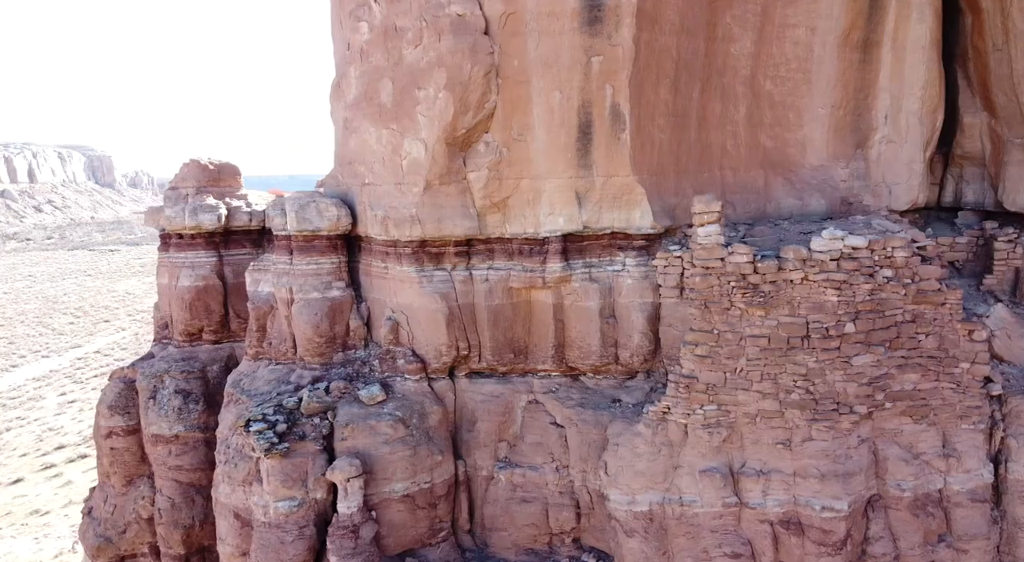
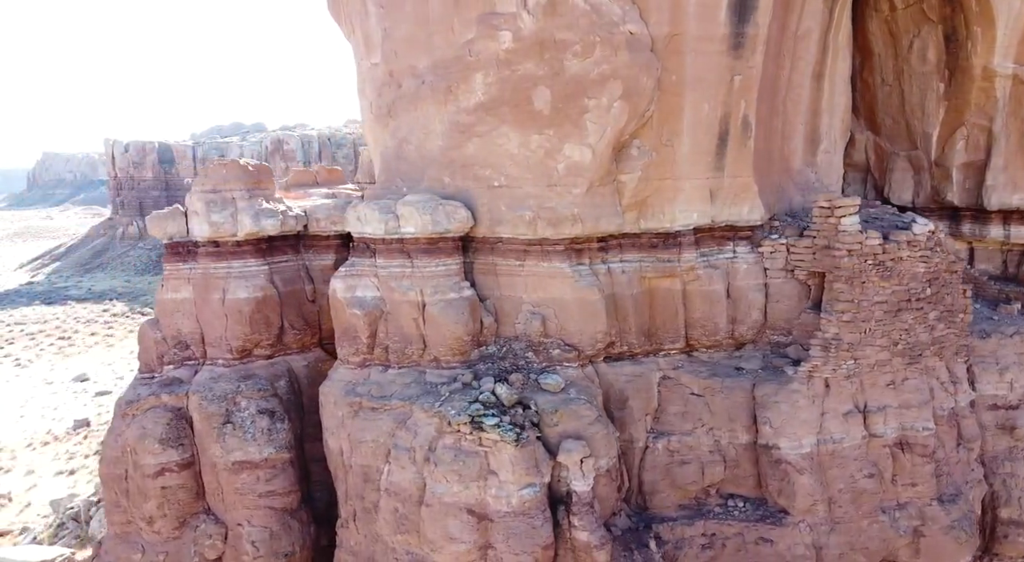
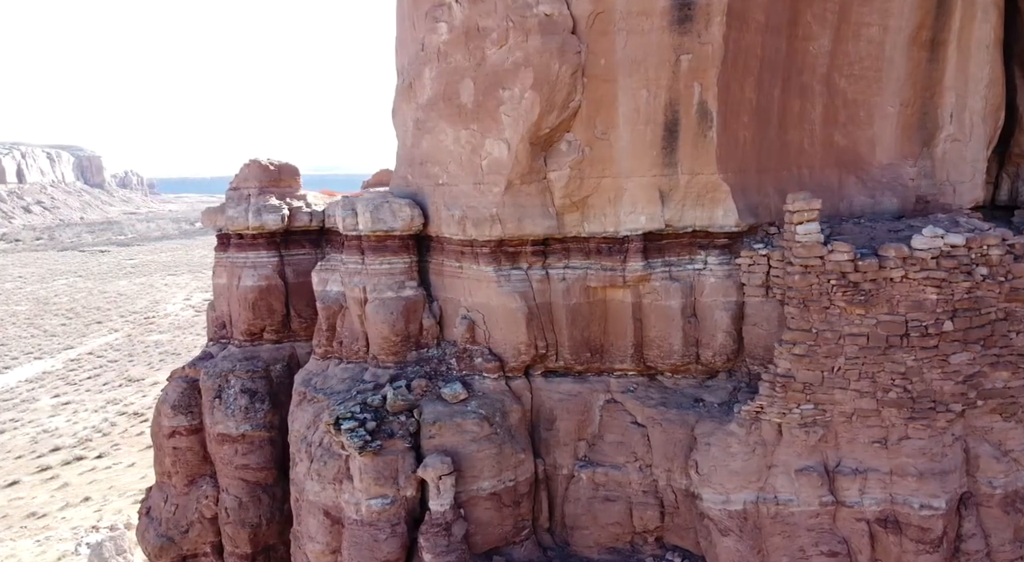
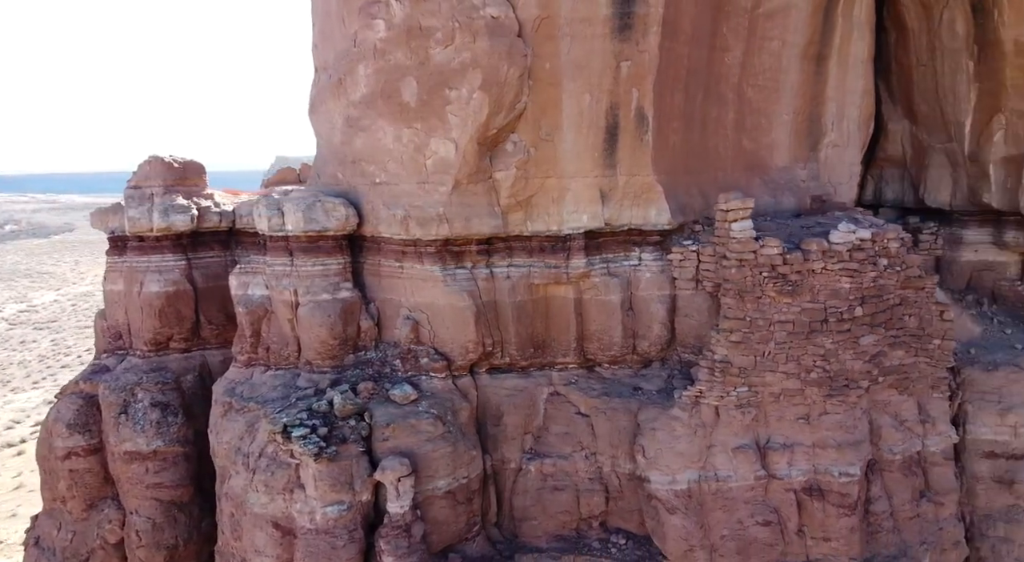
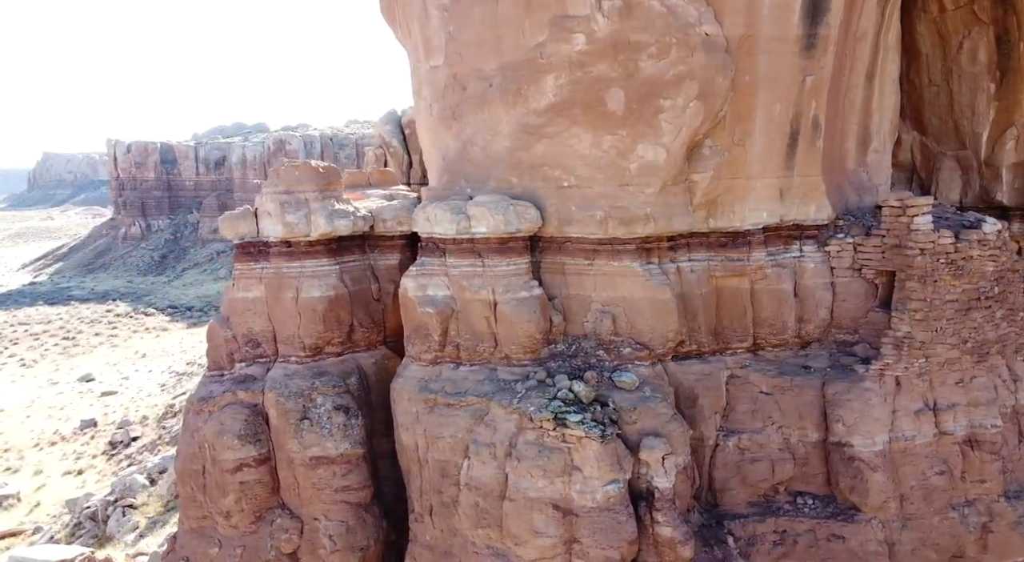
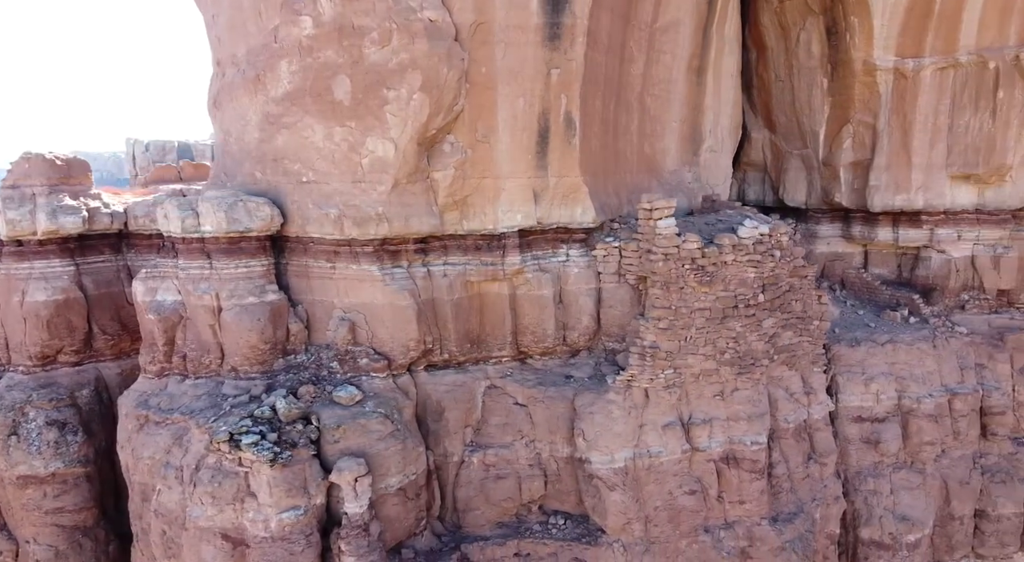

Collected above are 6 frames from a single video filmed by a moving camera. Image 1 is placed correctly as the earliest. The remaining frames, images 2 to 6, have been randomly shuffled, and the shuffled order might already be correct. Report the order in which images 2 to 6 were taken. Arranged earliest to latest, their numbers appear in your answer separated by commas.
3, 4, 6, 2, 5
